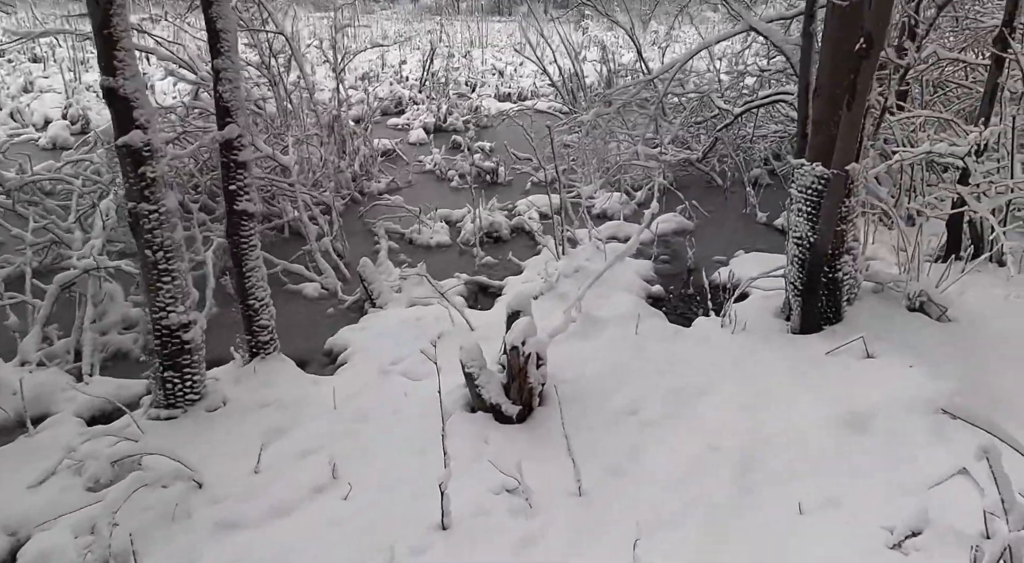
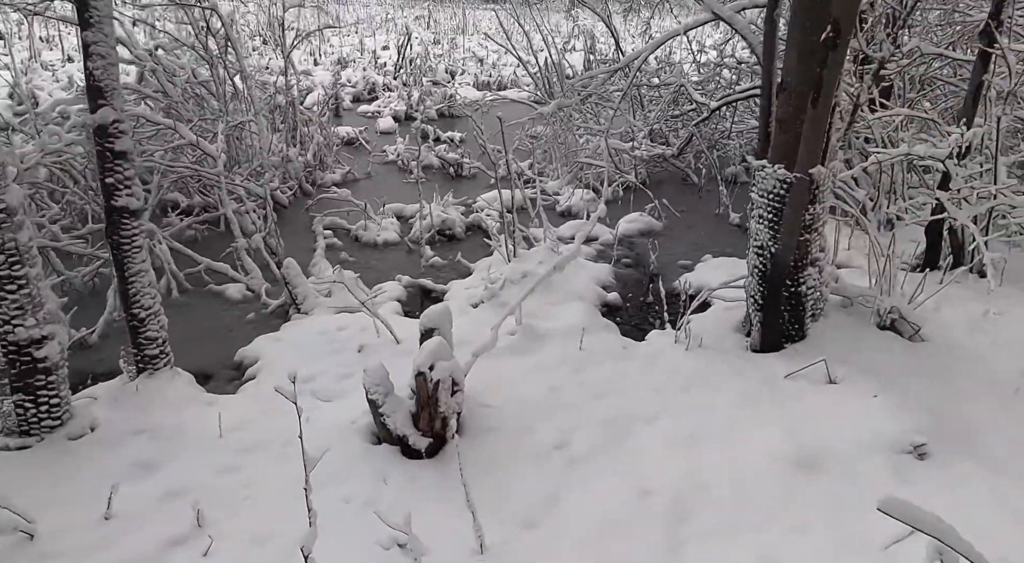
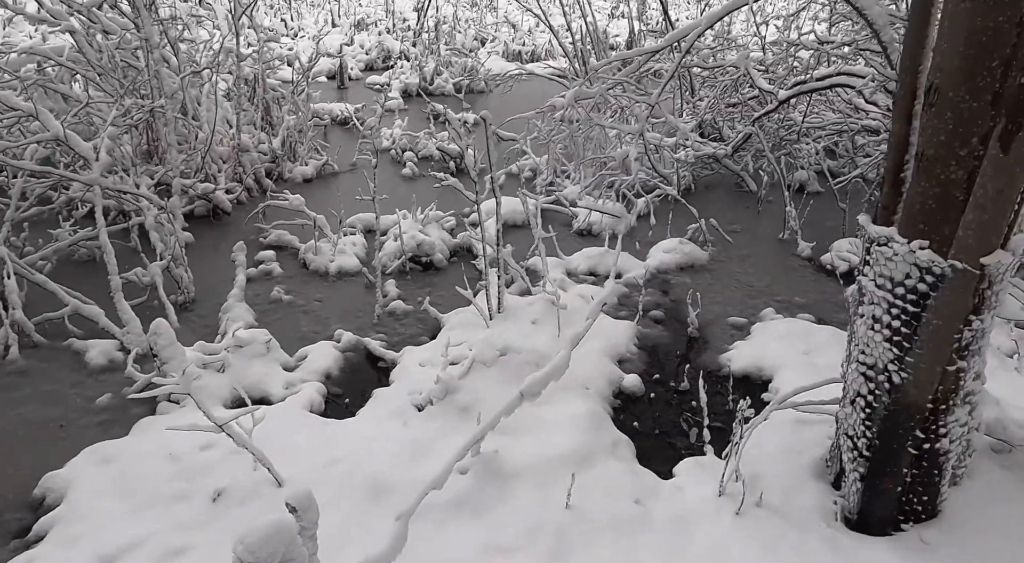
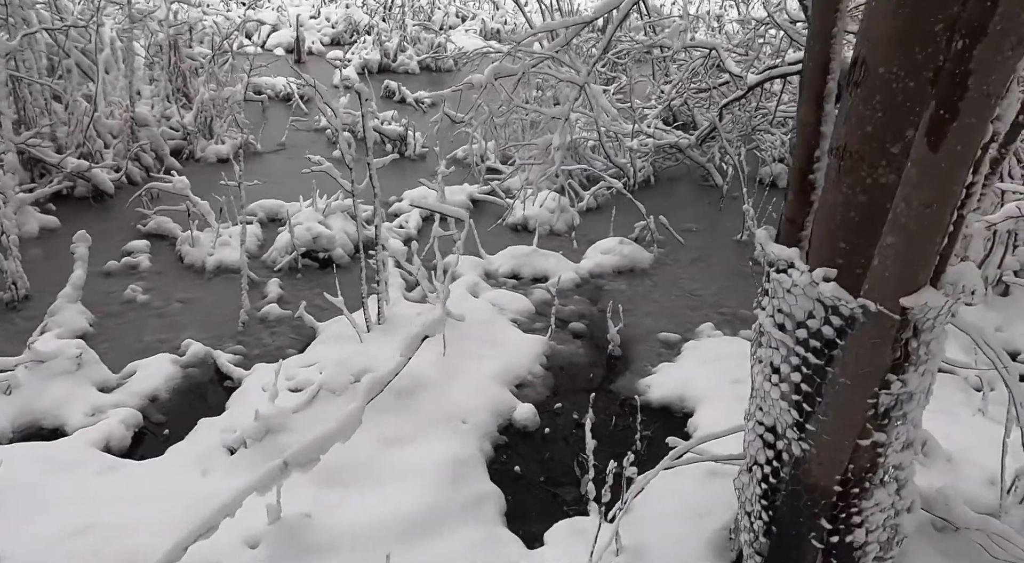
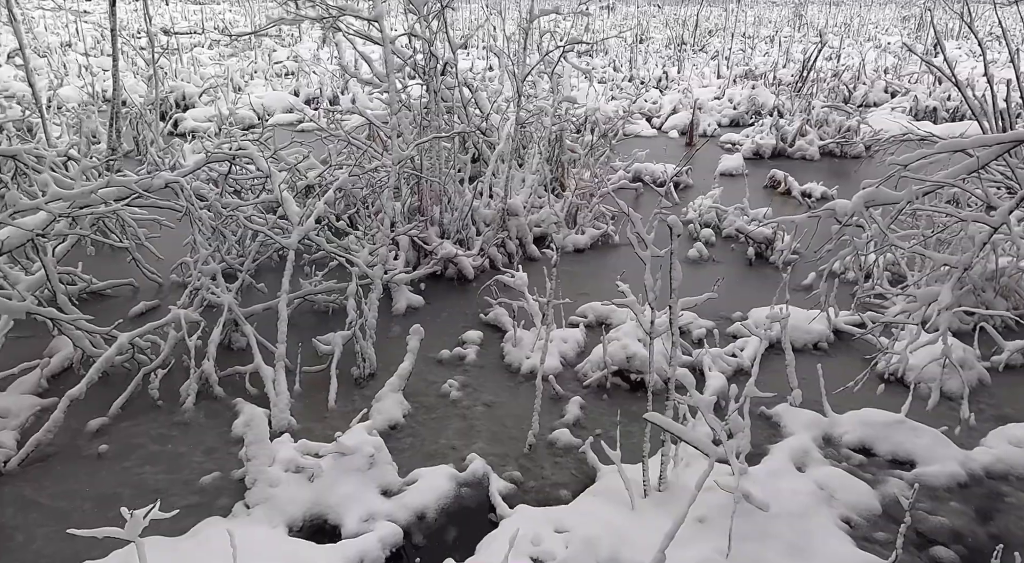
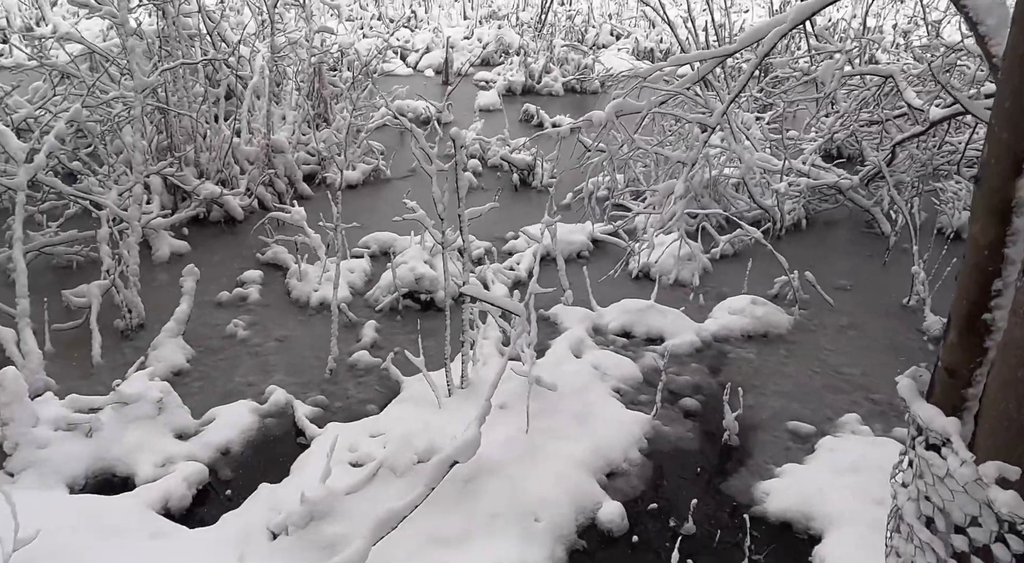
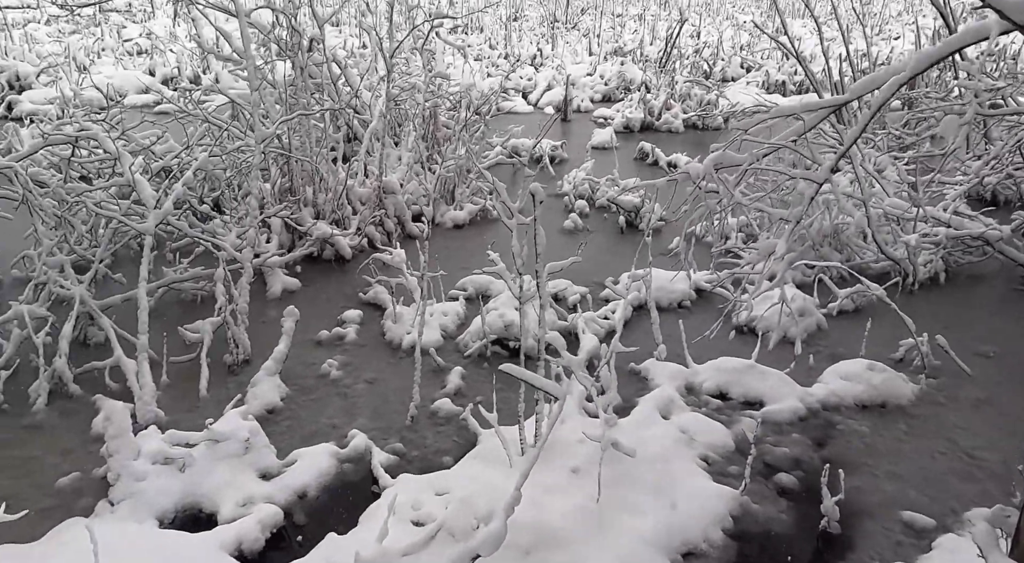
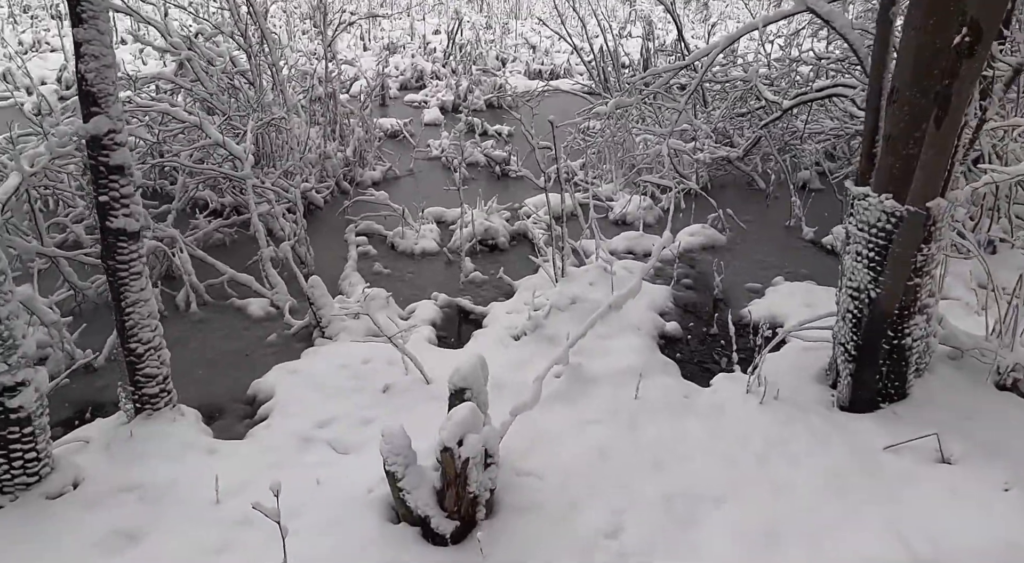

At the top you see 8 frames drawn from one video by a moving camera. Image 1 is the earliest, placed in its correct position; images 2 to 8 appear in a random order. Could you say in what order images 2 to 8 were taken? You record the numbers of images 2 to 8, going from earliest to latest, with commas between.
2, 8, 3, 4, 6, 7, 5
